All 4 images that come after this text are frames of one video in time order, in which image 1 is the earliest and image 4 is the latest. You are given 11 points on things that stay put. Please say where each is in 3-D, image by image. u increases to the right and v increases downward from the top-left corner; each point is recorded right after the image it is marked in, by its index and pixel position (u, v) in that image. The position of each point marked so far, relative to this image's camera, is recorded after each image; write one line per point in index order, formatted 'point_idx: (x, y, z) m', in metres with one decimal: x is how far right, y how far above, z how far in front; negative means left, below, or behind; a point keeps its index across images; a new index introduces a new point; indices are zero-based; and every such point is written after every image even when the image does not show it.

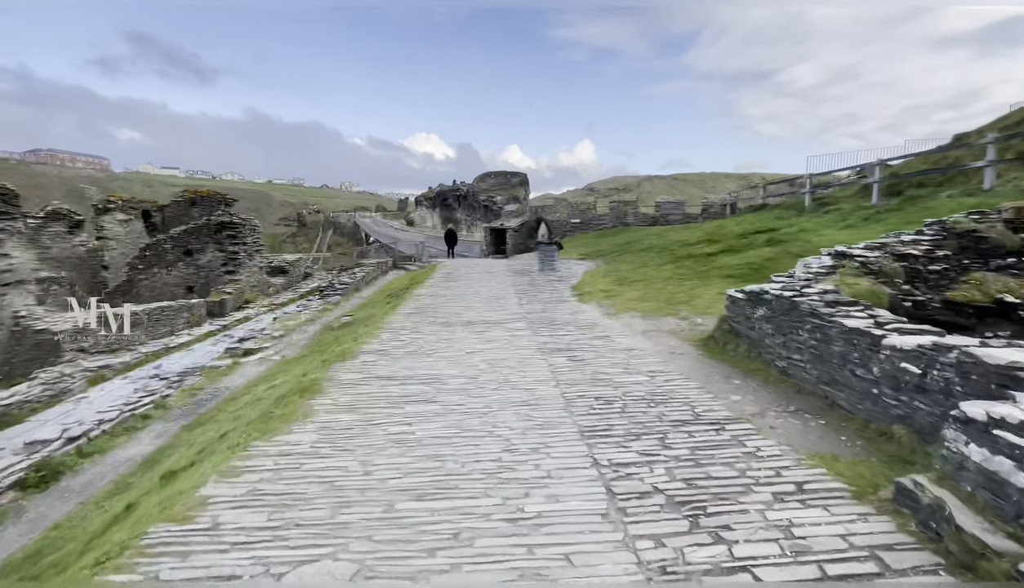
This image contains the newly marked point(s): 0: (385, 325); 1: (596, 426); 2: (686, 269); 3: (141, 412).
0: (-3.4, -0.7, +12.6) m
1: (+1.0, -1.6, +5.5) m
2: (+6.2, +0.9, +16.7) m
3: (-8.2, -2.6, +10.3) m
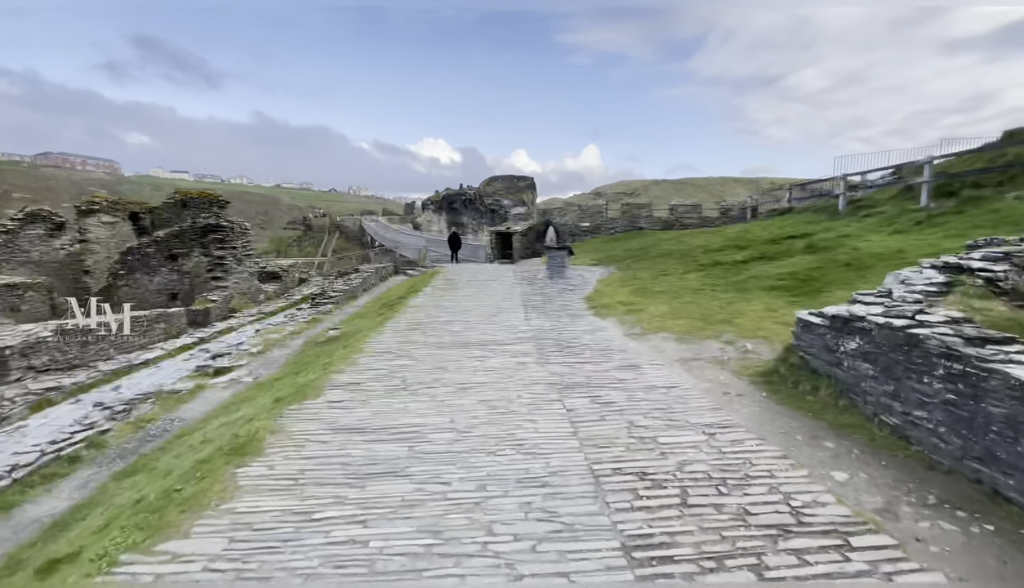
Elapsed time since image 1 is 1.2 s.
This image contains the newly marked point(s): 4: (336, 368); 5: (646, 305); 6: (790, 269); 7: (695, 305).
0: (-3.2, -1.0, +10.8) m
1: (+1.0, -1.9, +3.6) m
2: (+6.4, +0.5, +14.7) m
3: (-8.1, -2.9, +8.5) m
4: (-3.1, -1.3, +8.3) m
5: (+3.6, -0.3, +12.4) m
6: (+8.3, +0.7, +13.9) m
7: (+4.5, -0.3, +11.4) m
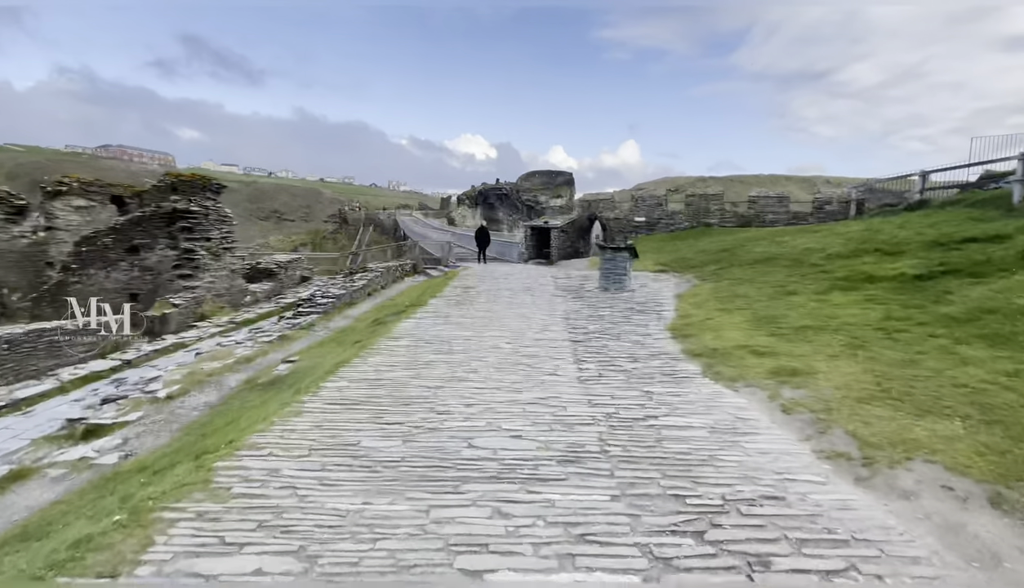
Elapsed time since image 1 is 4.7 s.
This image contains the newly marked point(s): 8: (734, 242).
0: (-2.7, -1.5, +5.5) m
1: (+1.0, -2.5, -2.0) m
2: (+7.2, -0.2, +8.7) m
3: (-7.8, -3.3, +3.6) m
4: (-2.8, -1.8, +3.0) m
5: (+4.2, -1.0, +6.6) m
6: (+9.0, 0.0, +7.8) m
7: (+5.0, -1.0, +5.6) m
8: (+9.3, +2.2, +19.5) m
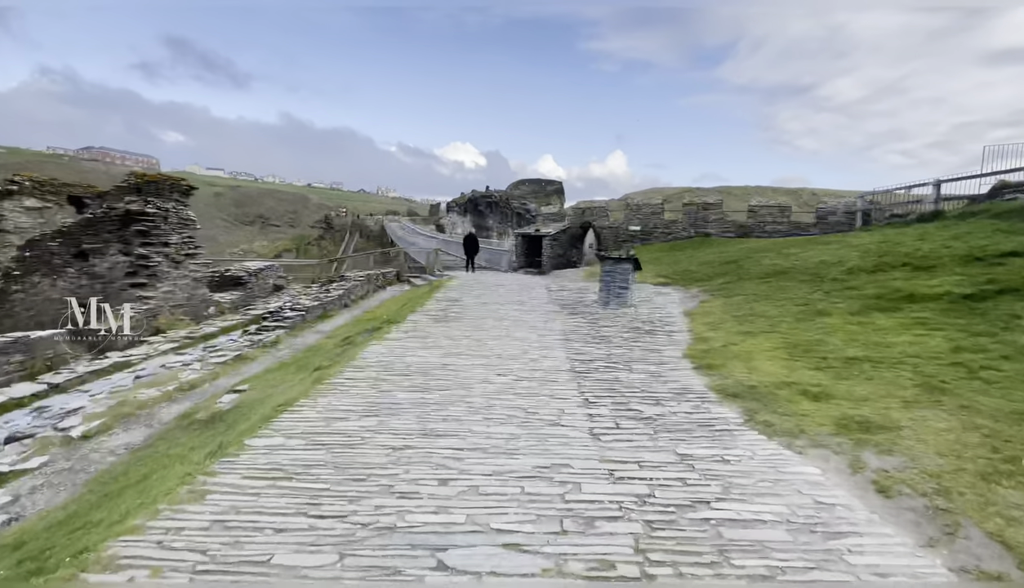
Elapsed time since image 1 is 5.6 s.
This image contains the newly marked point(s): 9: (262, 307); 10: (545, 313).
0: (-2.8, -1.7, +3.9) m
1: (+1.1, -2.7, -3.5) m
2: (+7.0, -0.6, +7.4) m
3: (-7.9, -3.5, +1.9) m
4: (-2.8, -2.0, +1.4) m
5: (+4.1, -1.3, +5.2) m
6: (+8.9, -0.4, +6.5) m
7: (+4.9, -1.3, +4.2) m
8: (+8.9, +1.6, +18.3) m
9: (-10.4, -0.6, +19.3) m
10: (+0.8, -0.5, +11.9) m
